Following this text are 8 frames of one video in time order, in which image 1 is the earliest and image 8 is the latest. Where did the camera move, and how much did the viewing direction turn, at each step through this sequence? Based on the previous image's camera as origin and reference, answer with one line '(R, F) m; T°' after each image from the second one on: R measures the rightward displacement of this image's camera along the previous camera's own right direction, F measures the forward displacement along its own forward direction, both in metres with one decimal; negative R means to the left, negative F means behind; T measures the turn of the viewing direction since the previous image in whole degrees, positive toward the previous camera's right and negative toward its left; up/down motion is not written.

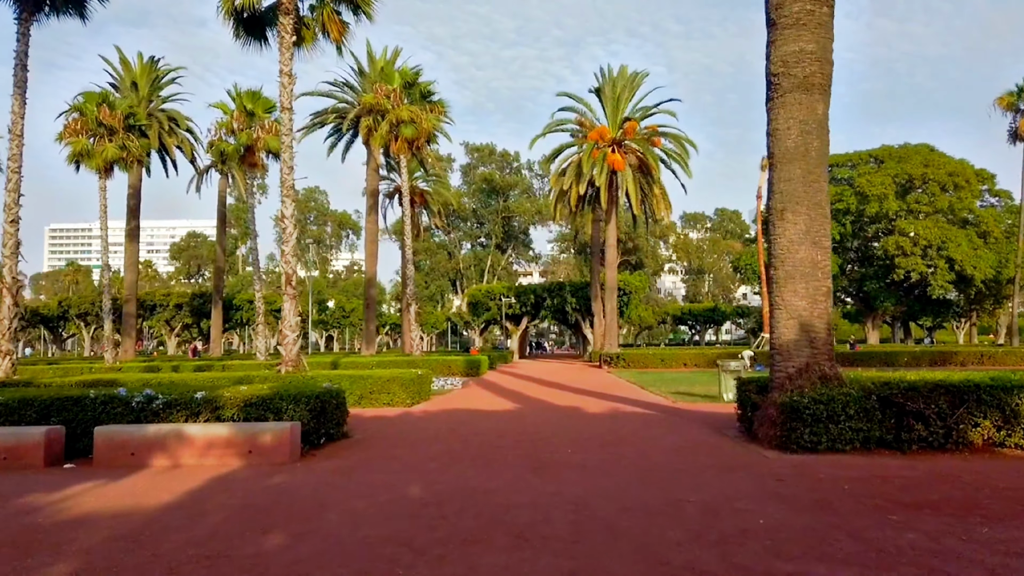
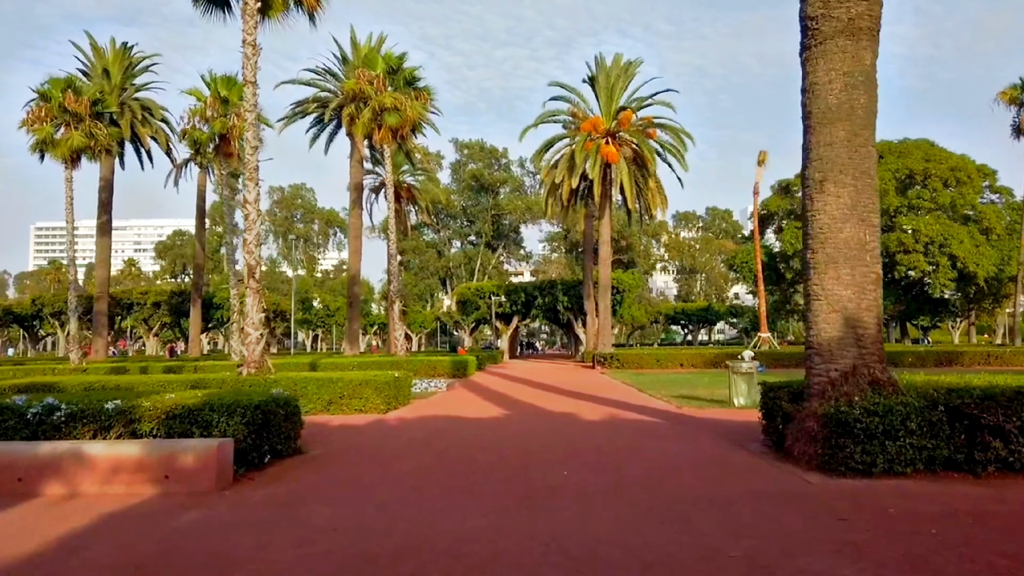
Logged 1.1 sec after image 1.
(+0.1, +1.6) m; +1°
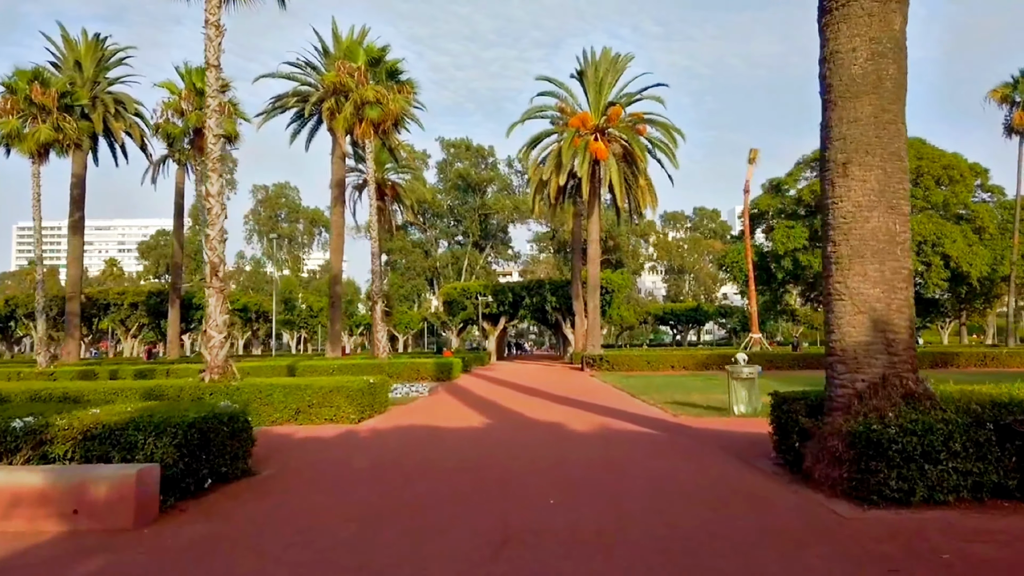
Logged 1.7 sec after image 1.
(+0.1, +1.0) m; +1°
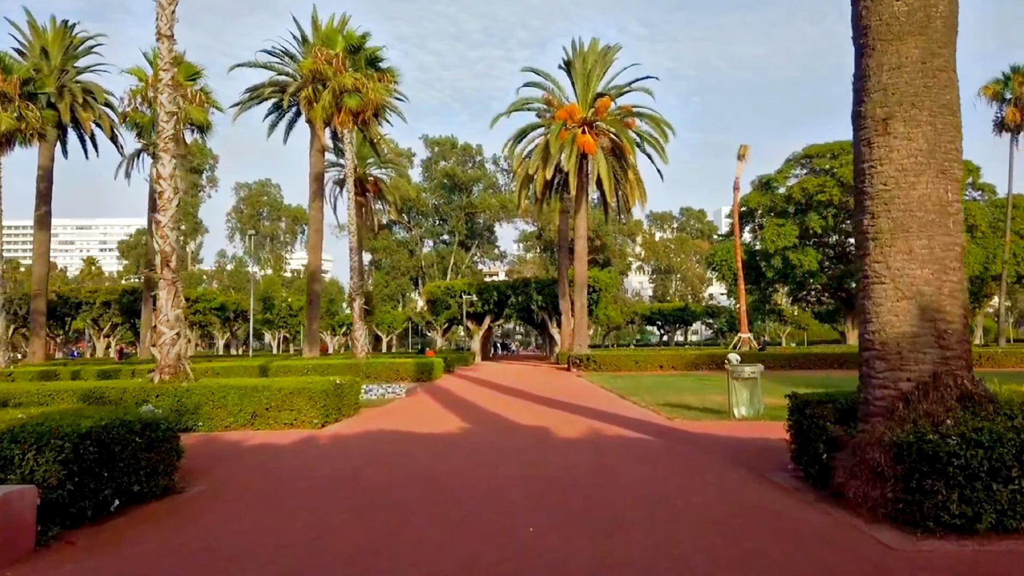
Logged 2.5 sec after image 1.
(+0.1, +1.2) m; +1°
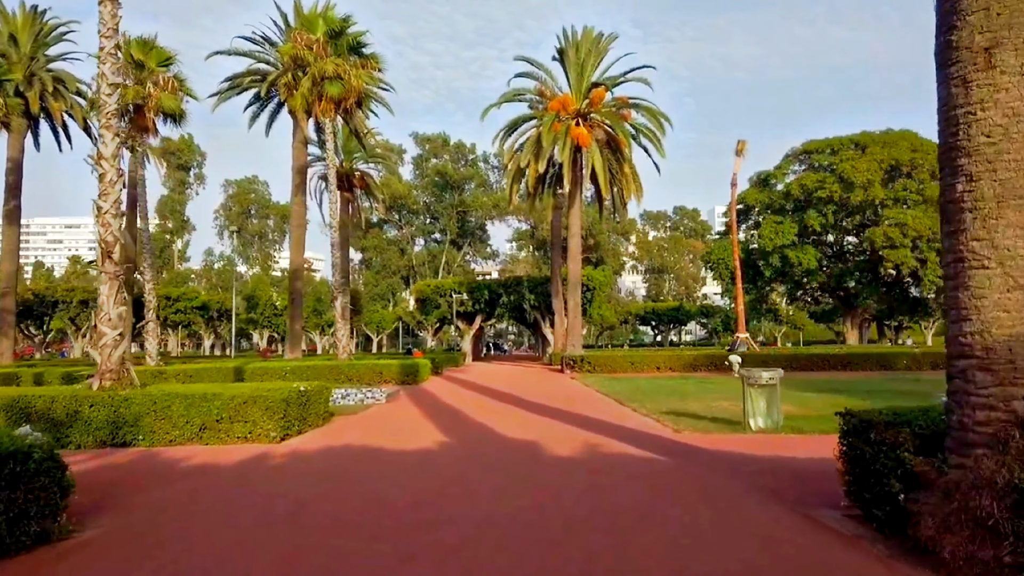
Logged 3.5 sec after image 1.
(+0.1, +1.4) m; +1°
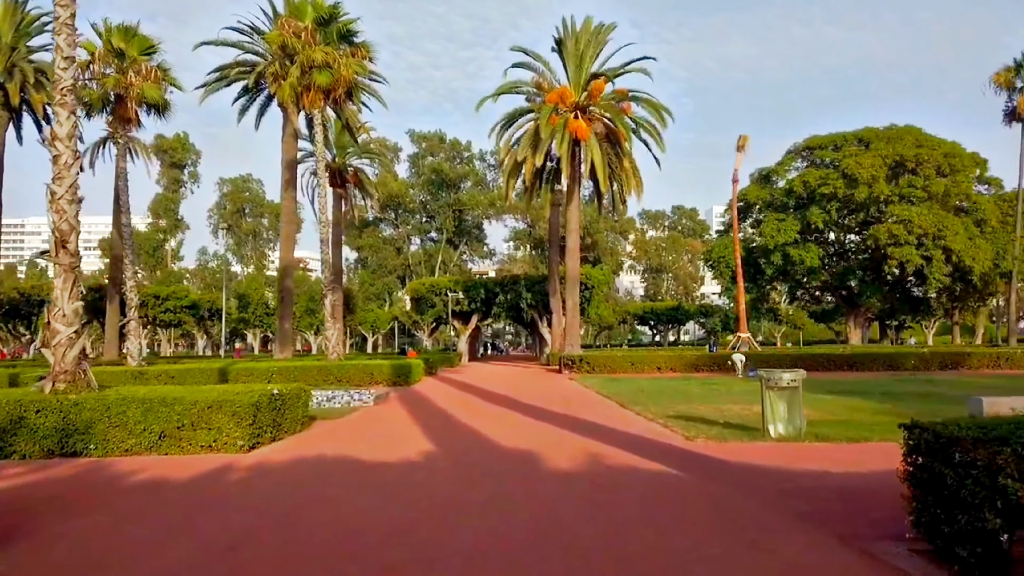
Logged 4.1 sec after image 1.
(0.0, +1.0) m; 0°
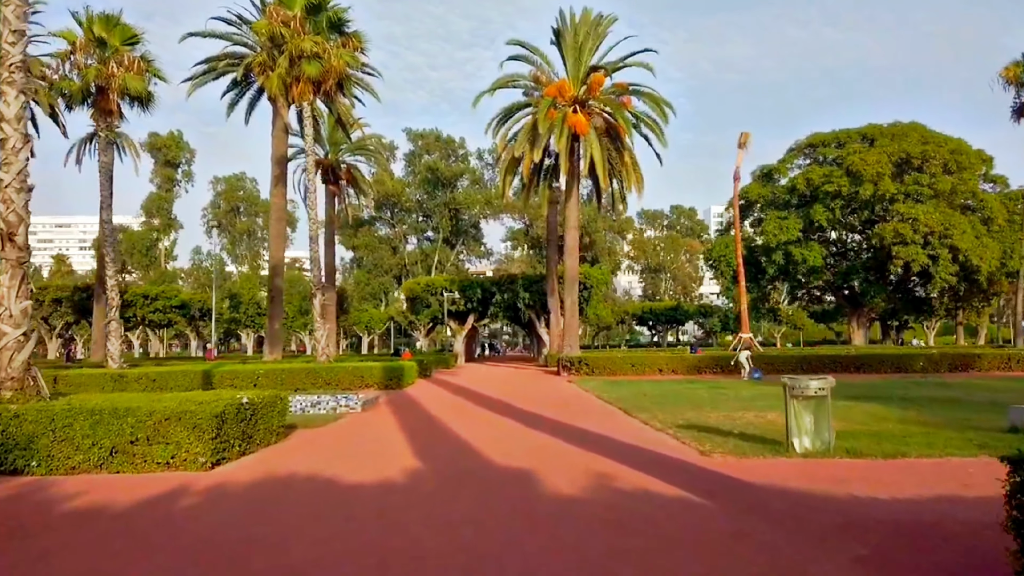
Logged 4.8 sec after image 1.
(0.0, +1.0) m; 0°
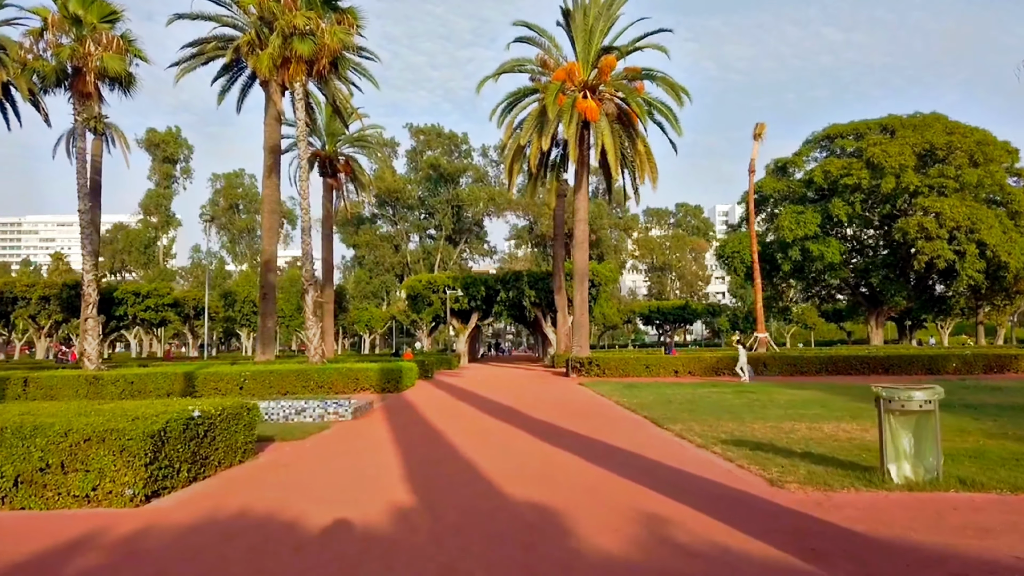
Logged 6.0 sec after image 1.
(-0.1, +1.8) m; 0°
